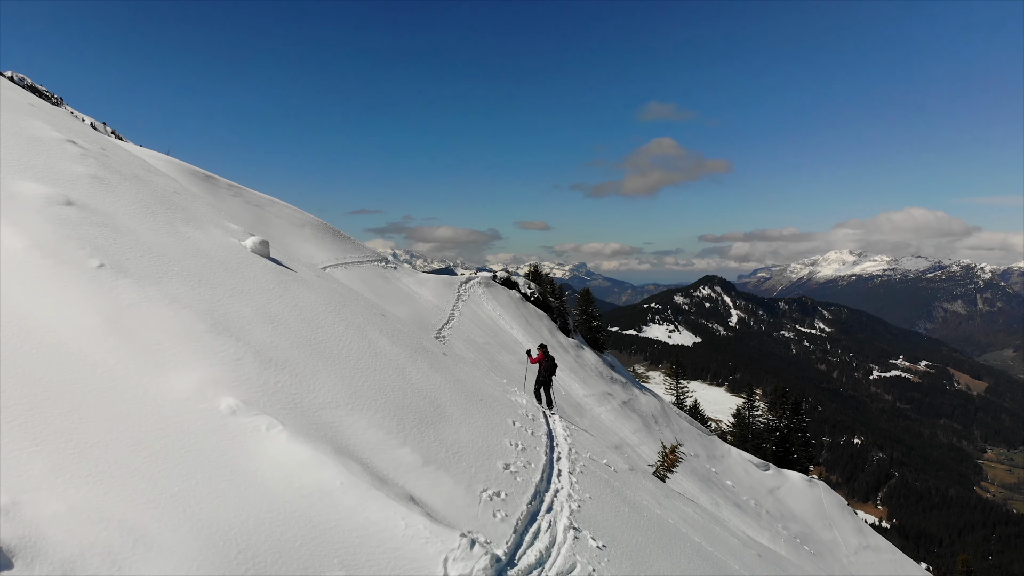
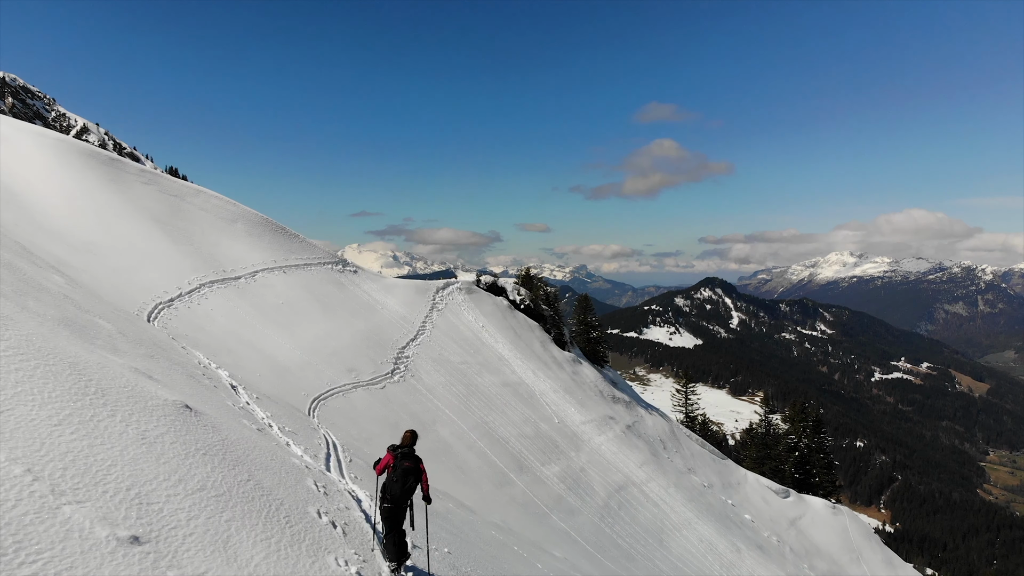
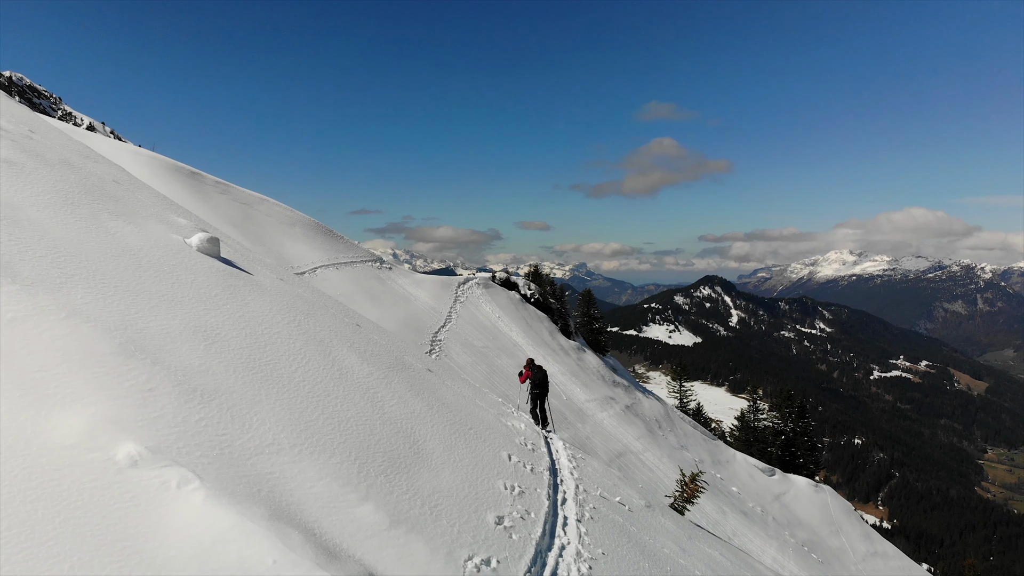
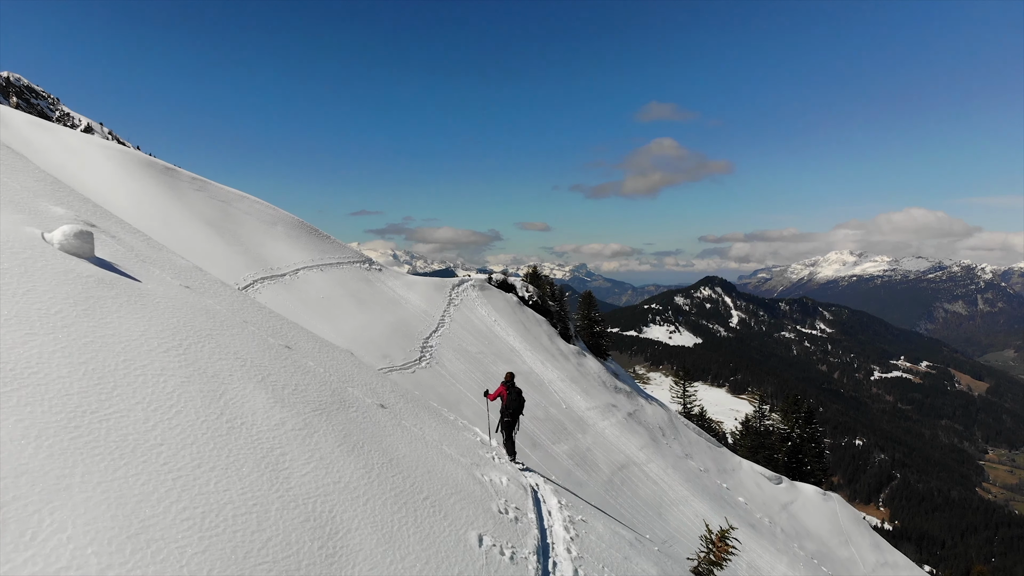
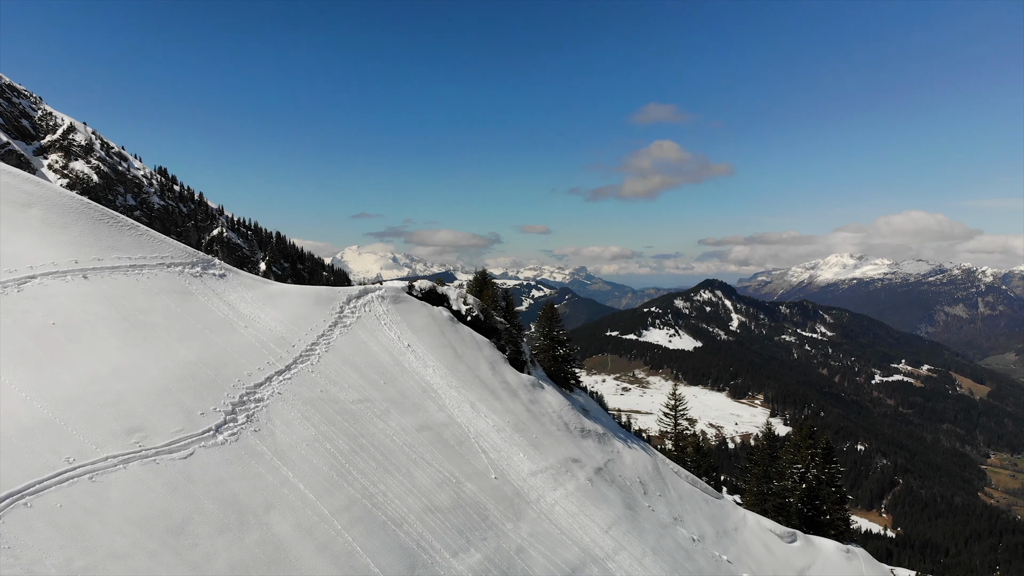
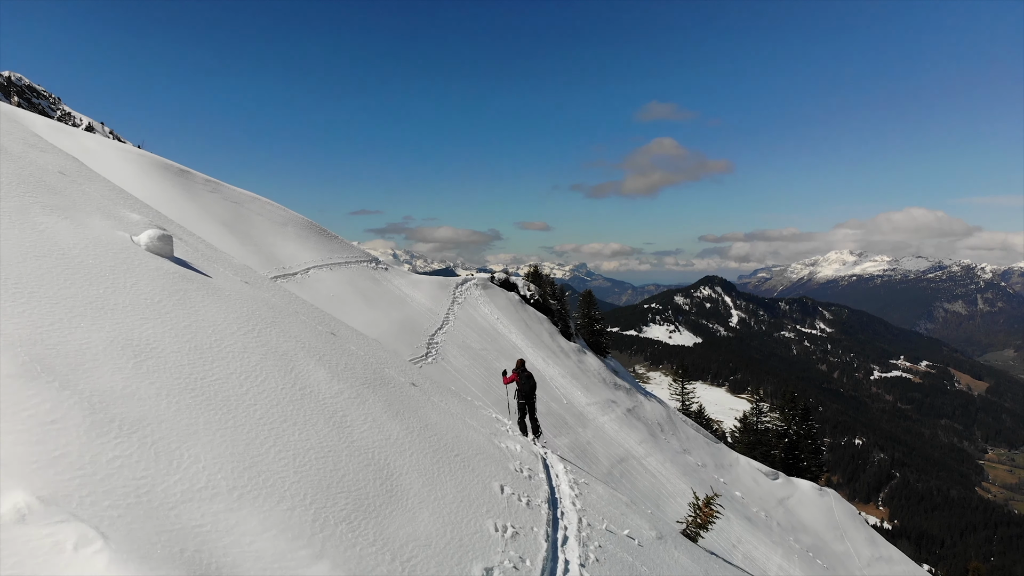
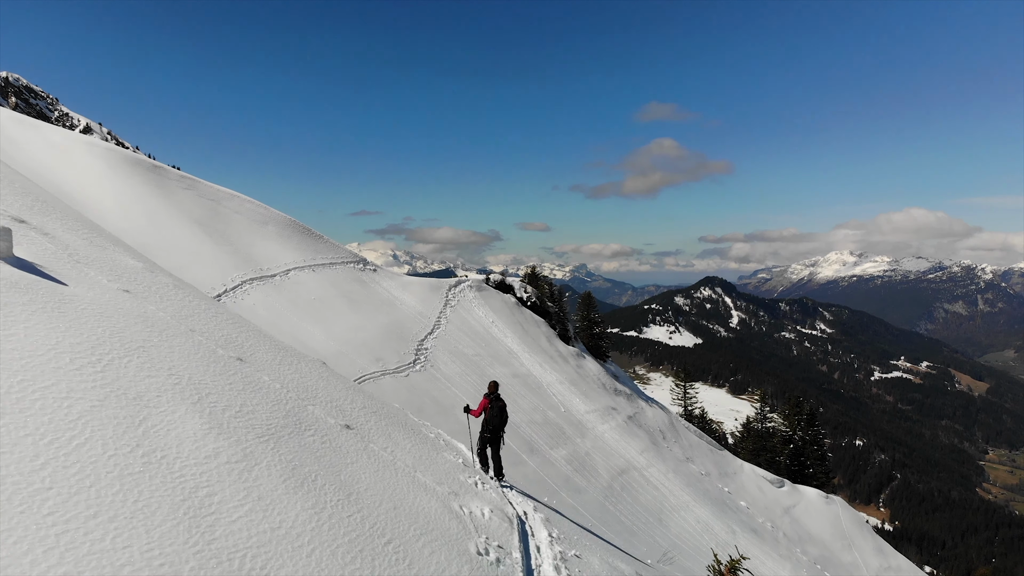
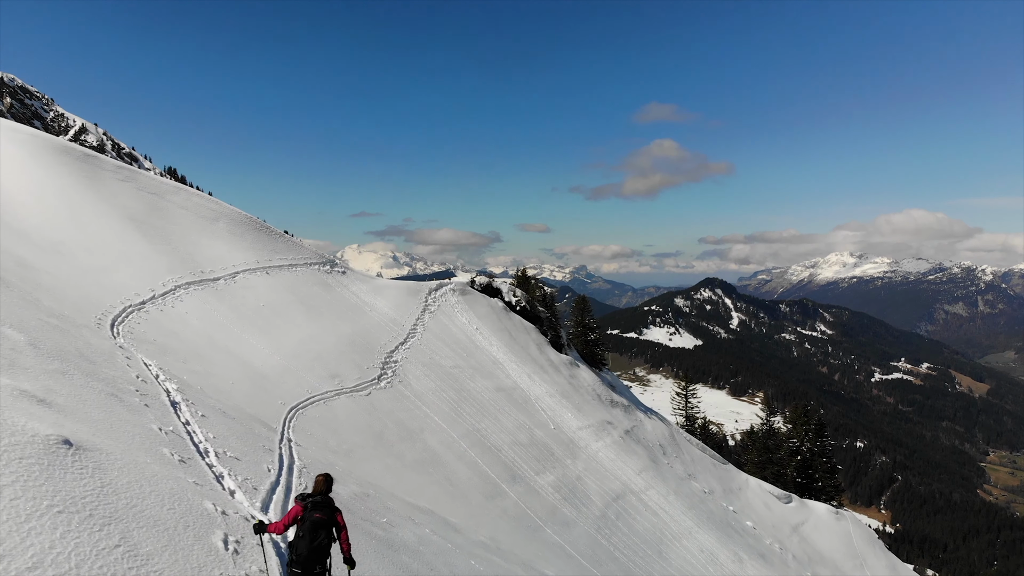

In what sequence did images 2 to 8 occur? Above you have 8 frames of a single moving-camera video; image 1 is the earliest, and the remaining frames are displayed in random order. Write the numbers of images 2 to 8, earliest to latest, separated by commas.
3, 6, 4, 7, 2, 8, 5
